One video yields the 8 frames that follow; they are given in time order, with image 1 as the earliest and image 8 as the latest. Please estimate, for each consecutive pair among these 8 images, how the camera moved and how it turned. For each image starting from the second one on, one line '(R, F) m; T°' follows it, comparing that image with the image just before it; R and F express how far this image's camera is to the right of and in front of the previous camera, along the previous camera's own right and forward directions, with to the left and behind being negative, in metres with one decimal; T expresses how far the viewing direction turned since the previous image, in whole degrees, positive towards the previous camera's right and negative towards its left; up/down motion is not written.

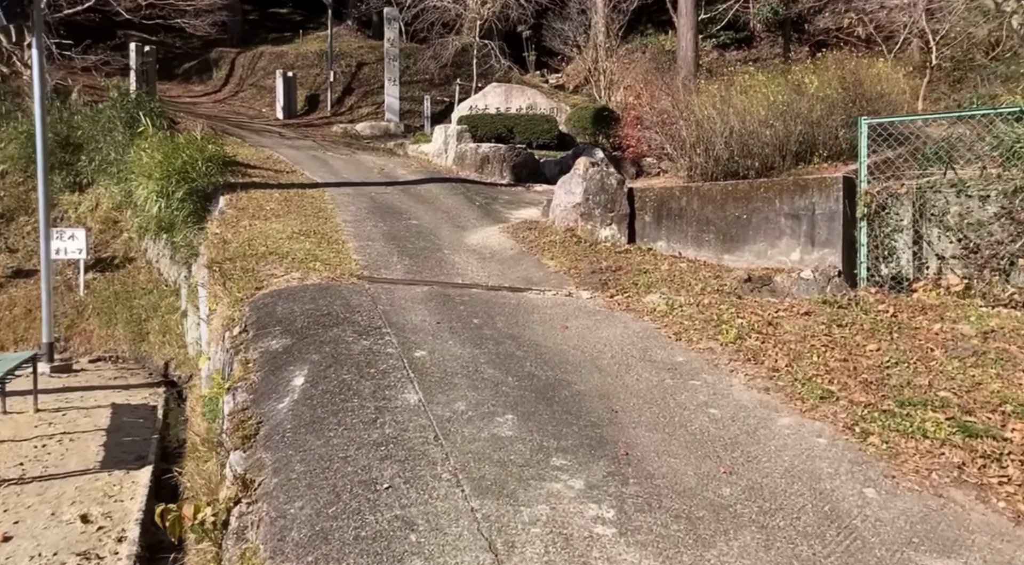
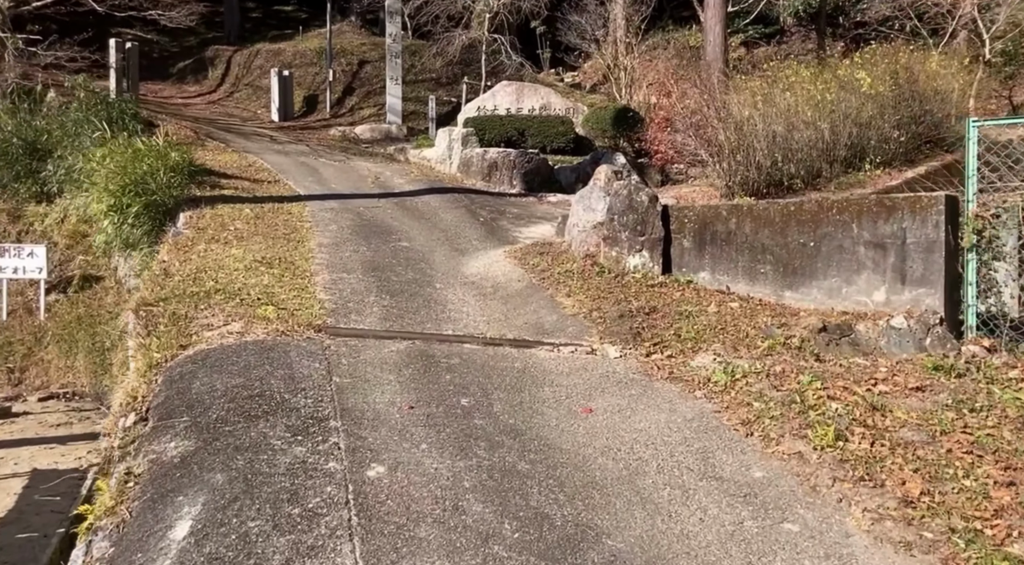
(+0.1, +1.8) m; -1°
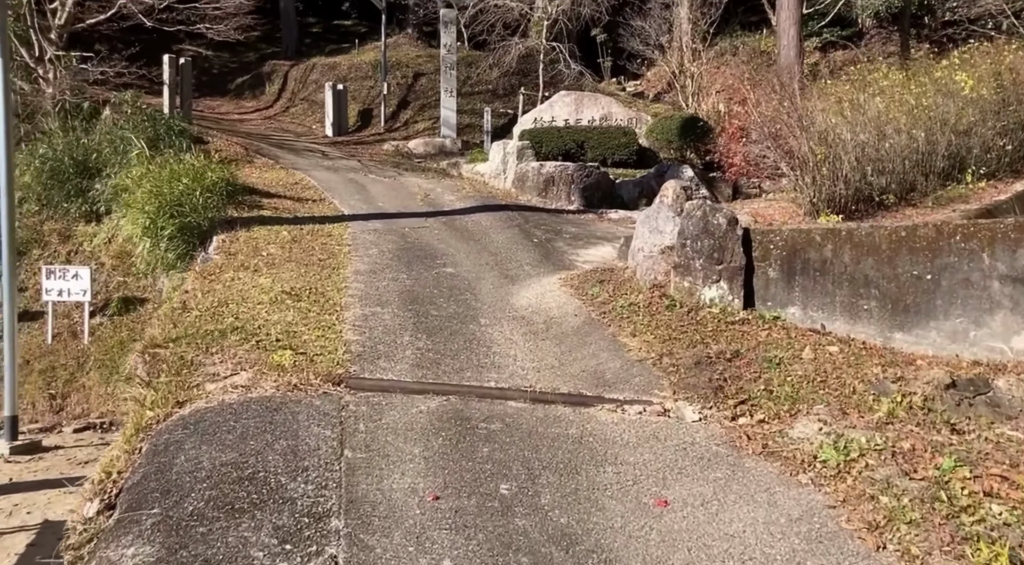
(0.0, +1.0) m; -3°
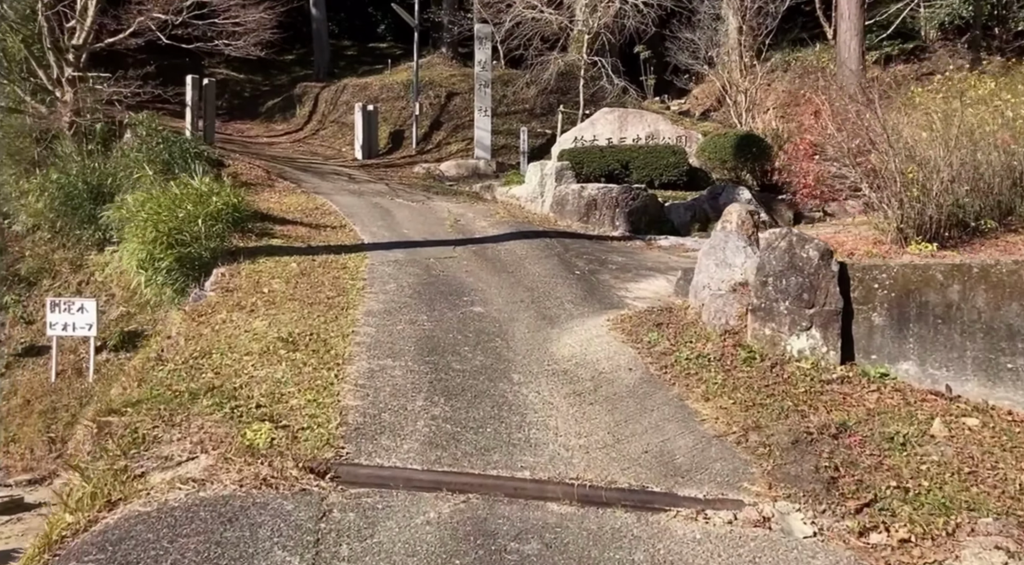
(0.0, +1.3) m; -2°
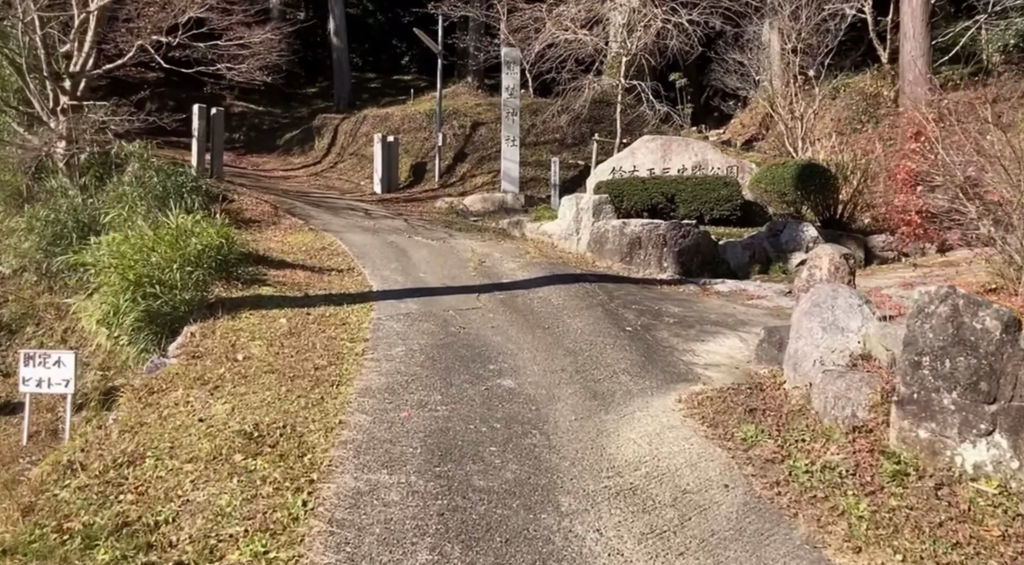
(-0.1, +1.7) m; -1°
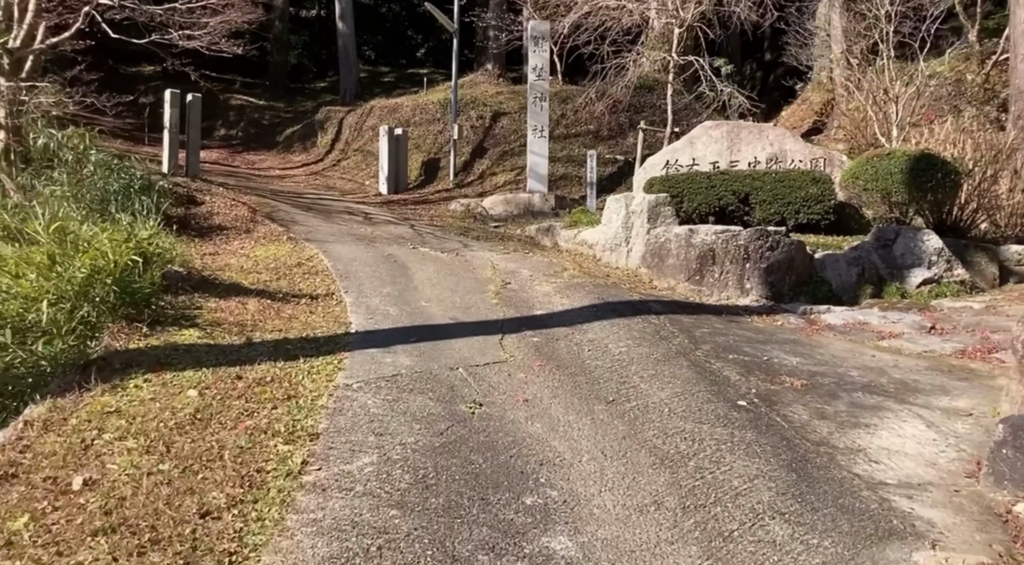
(-0.1, +2.8) m; -1°
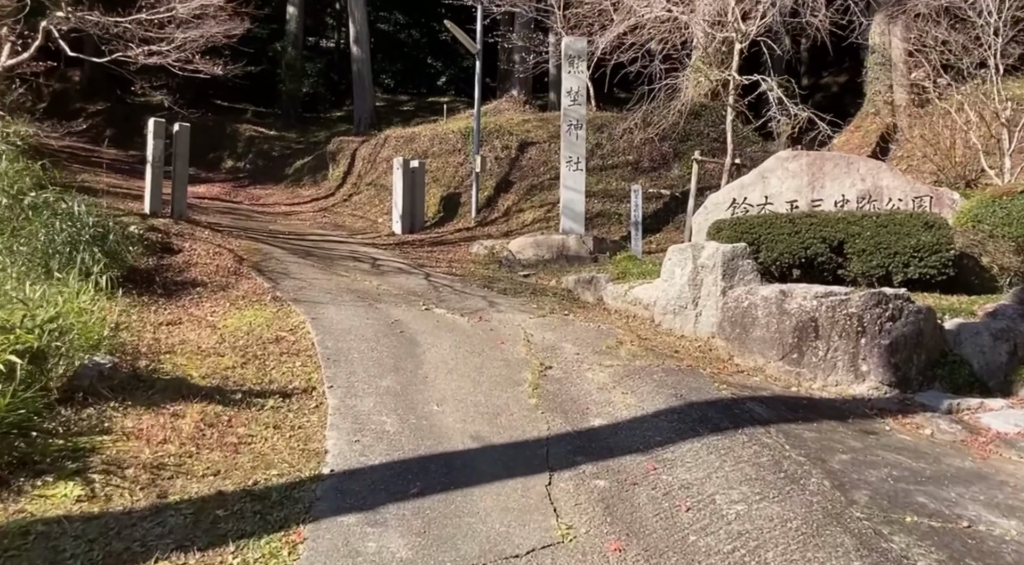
(-0.1, +2.1) m; -1°
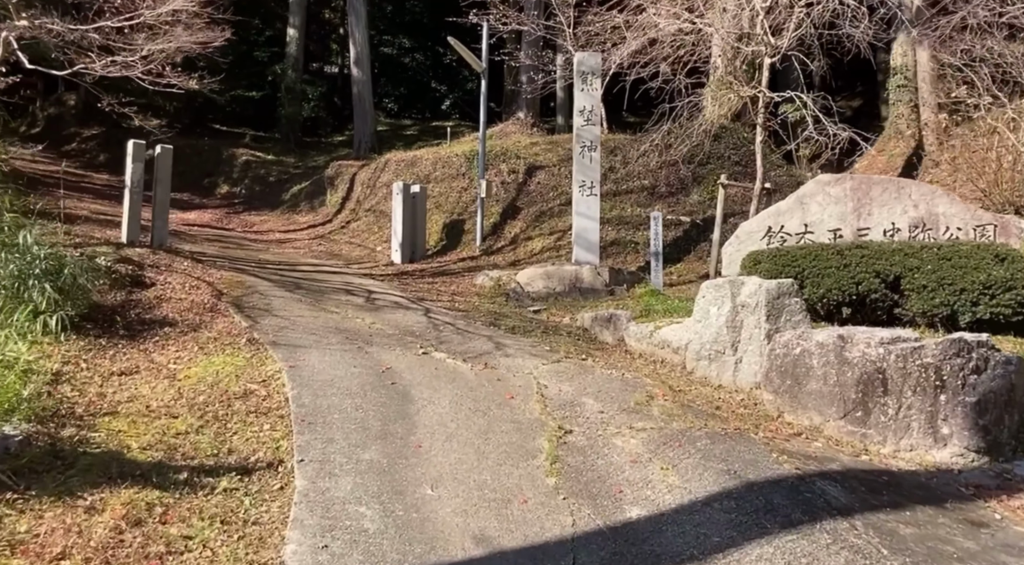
(0.0, +1.1) m; 0°
